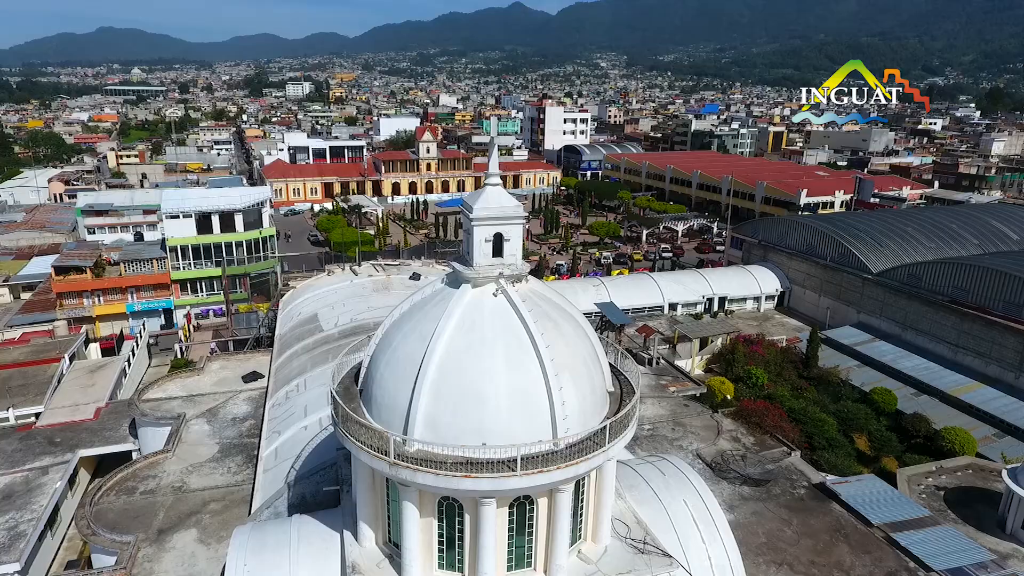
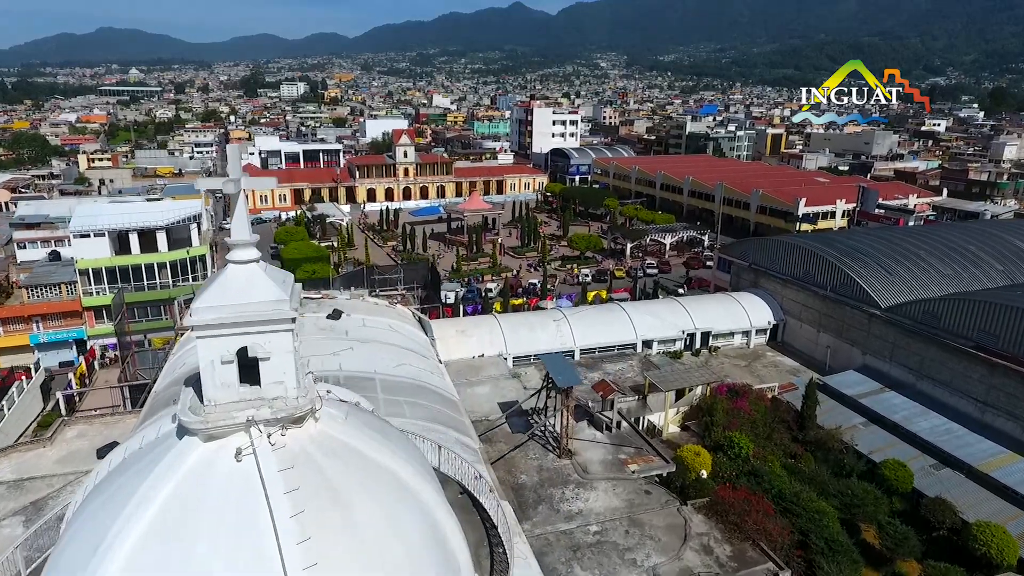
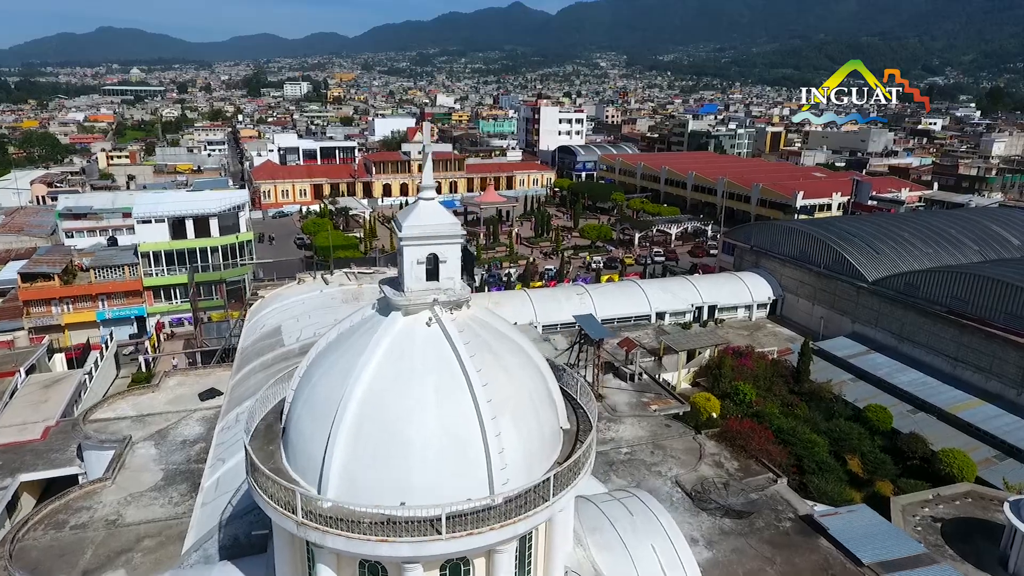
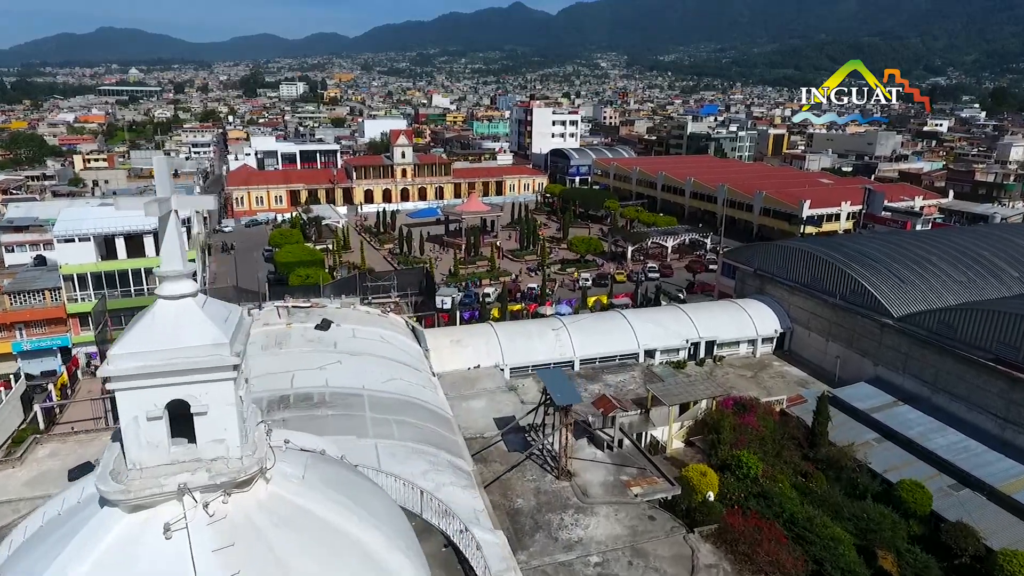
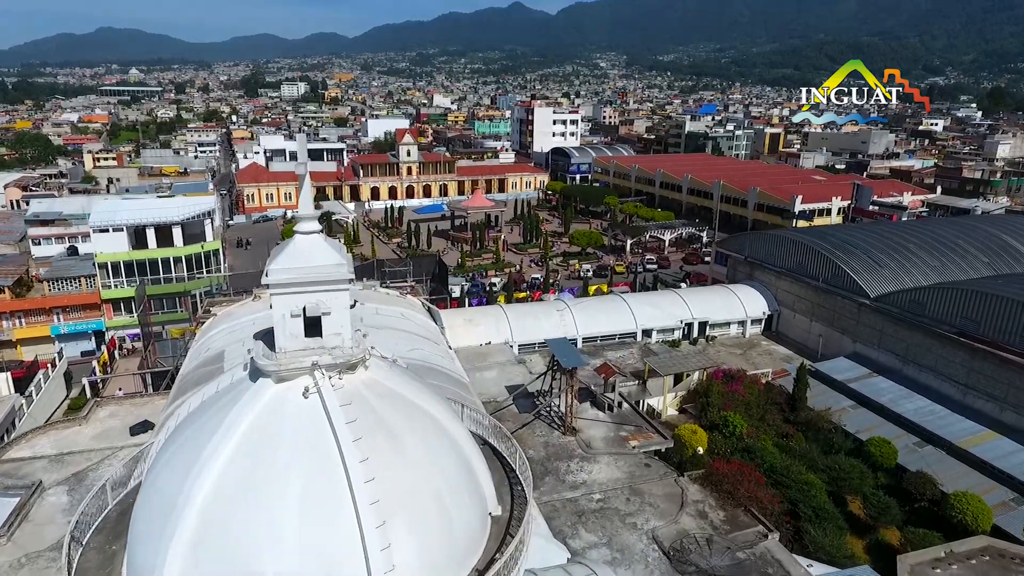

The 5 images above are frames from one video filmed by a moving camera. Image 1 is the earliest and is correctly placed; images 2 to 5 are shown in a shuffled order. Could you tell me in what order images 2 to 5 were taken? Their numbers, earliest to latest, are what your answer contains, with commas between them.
3, 5, 2, 4
